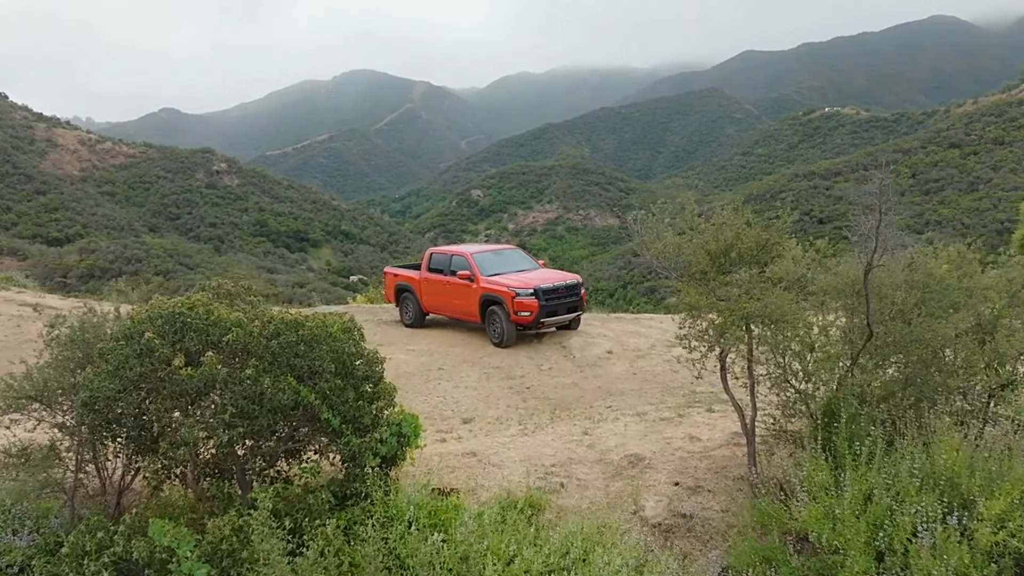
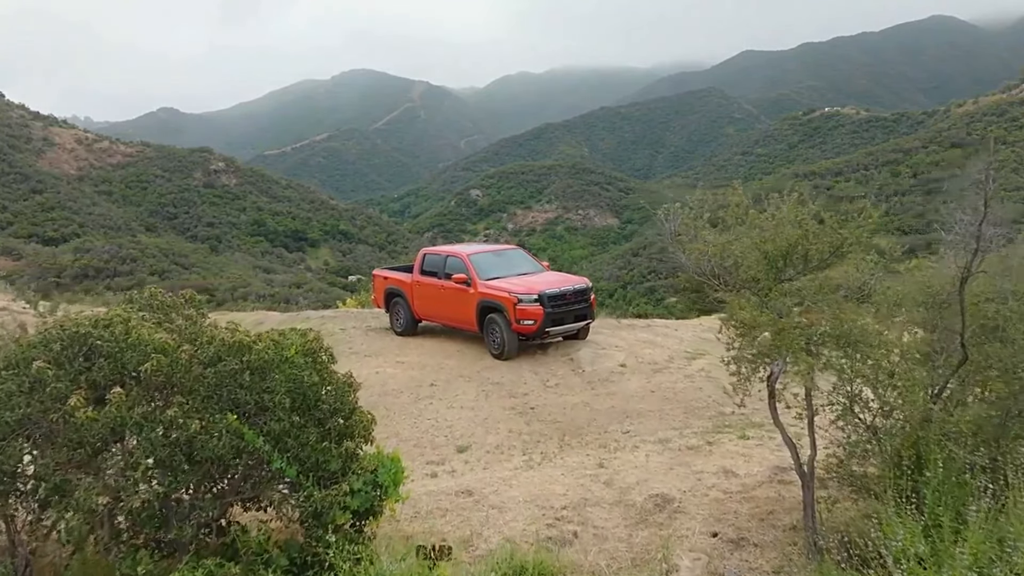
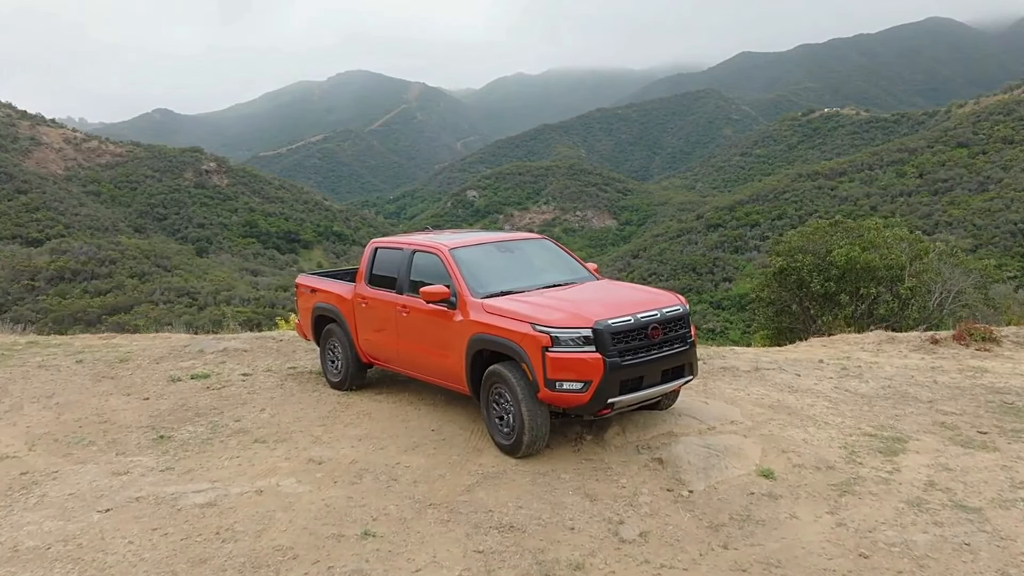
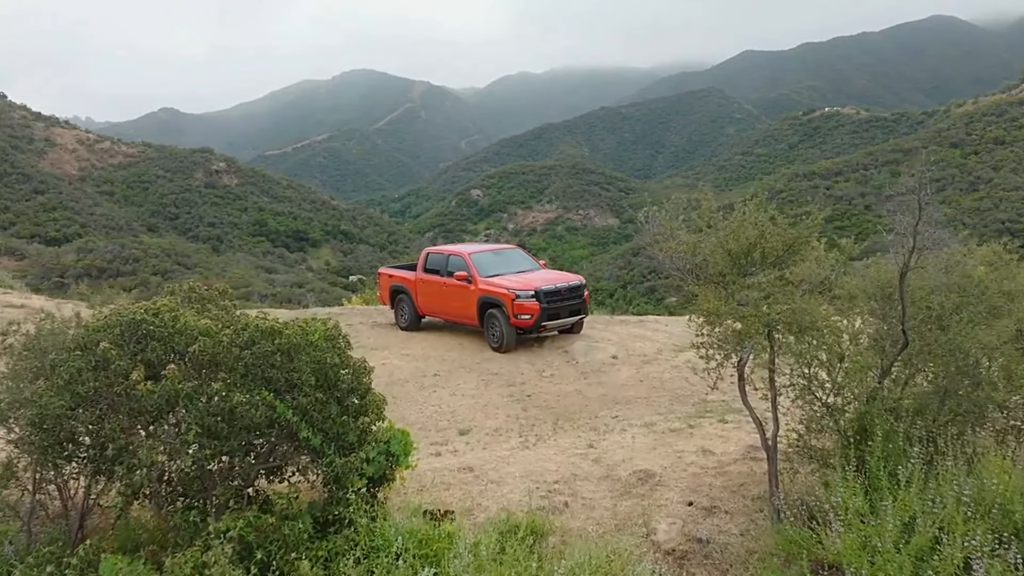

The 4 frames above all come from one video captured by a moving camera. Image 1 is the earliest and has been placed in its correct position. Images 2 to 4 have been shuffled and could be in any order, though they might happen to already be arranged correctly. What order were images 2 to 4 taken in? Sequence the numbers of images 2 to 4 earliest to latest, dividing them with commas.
4, 2, 3
